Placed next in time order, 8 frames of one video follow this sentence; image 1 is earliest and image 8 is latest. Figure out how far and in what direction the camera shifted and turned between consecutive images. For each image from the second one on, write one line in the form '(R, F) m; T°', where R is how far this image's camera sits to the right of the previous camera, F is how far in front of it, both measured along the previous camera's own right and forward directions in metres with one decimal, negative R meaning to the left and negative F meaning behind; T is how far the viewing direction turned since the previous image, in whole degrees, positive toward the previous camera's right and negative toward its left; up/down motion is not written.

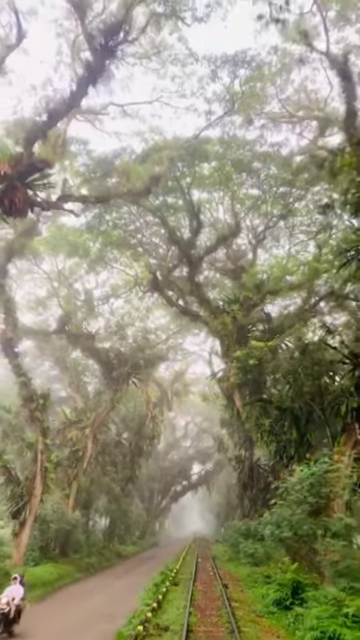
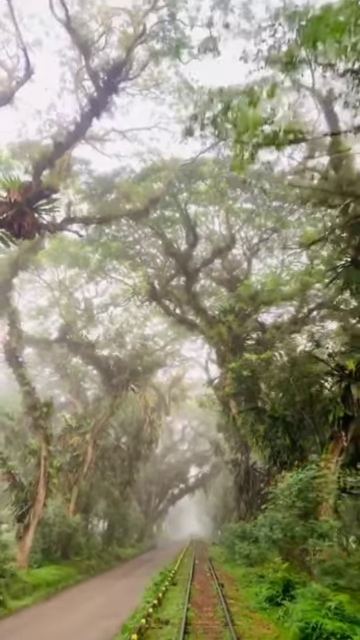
(0.0, -0.8) m; 0°
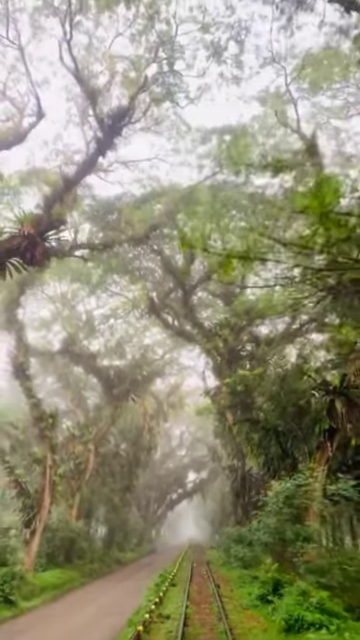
(0.0, -1.0) m; 0°
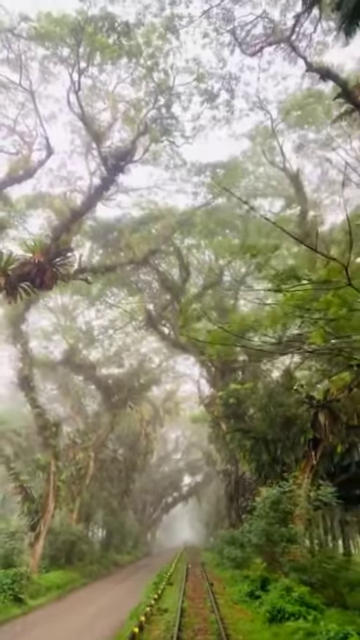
(0.0, -1.2) m; +1°
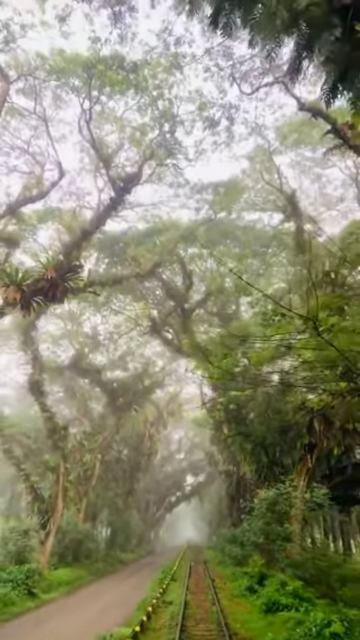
(0.0, -0.9) m; 0°
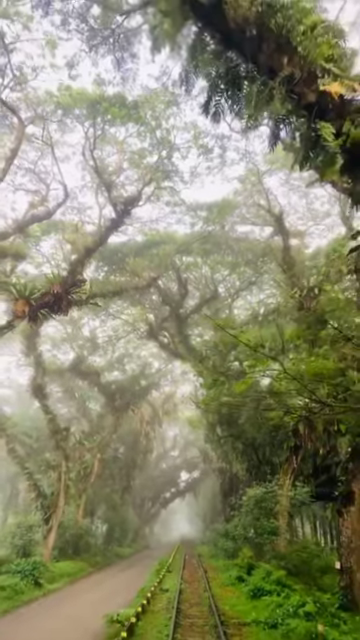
(0.0, -1.2) m; +1°
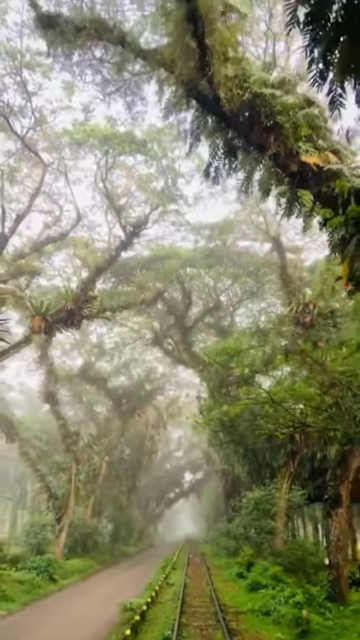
(0.0, -1.2) m; 0°
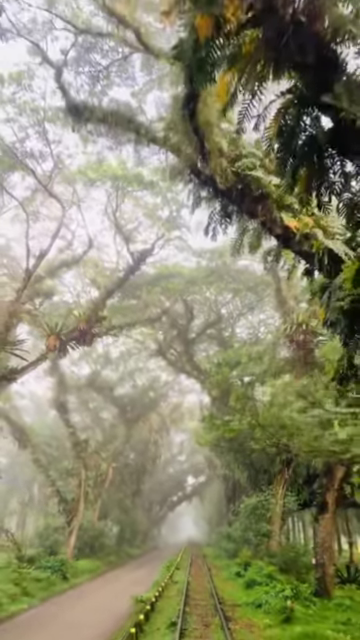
(0.0, -1.4) m; 0°
